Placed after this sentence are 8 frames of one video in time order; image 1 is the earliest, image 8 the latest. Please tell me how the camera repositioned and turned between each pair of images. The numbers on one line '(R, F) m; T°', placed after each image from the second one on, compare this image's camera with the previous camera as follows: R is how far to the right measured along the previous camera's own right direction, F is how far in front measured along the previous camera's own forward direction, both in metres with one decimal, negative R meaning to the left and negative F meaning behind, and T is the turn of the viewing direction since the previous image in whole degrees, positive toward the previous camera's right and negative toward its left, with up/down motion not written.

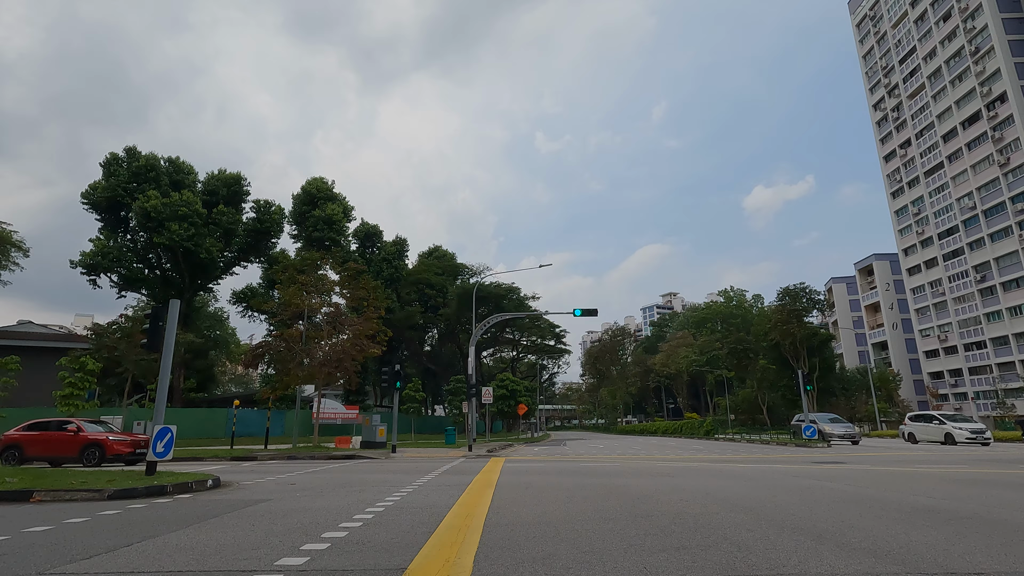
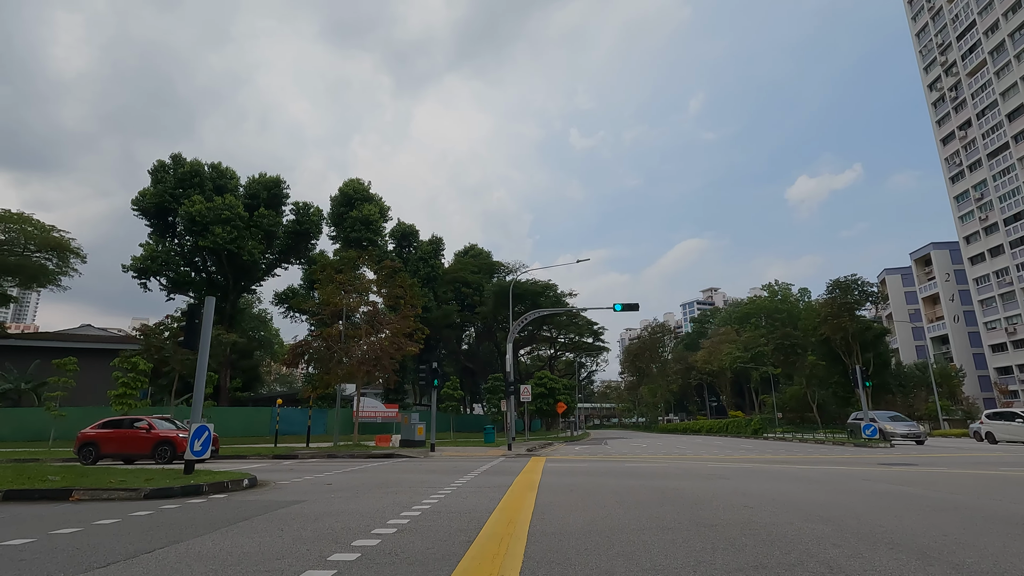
(0.0, +0.4) m; -4°
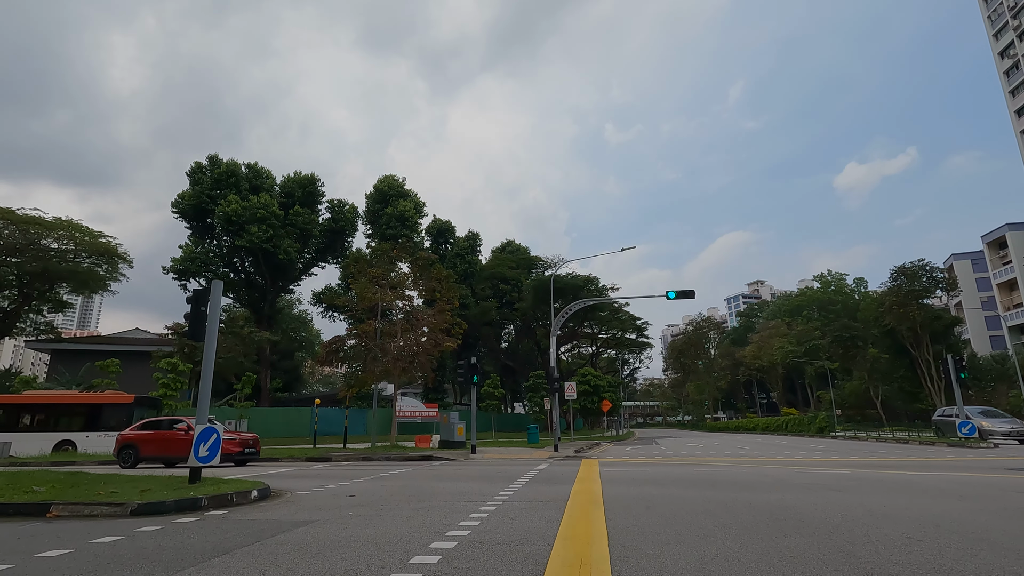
(-0.2, +1.5) m; -4°
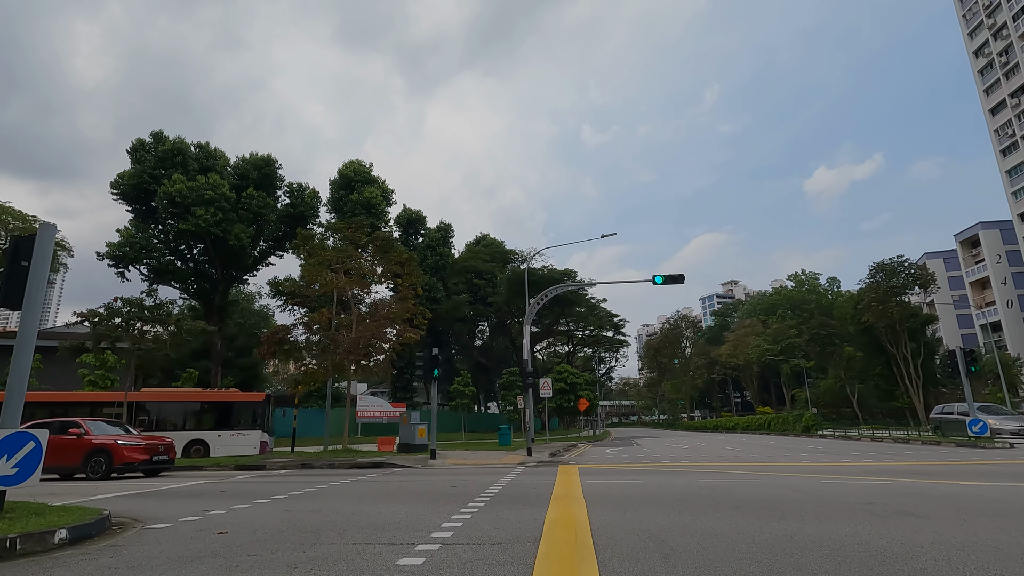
(+0.2, +2.3) m; +2°
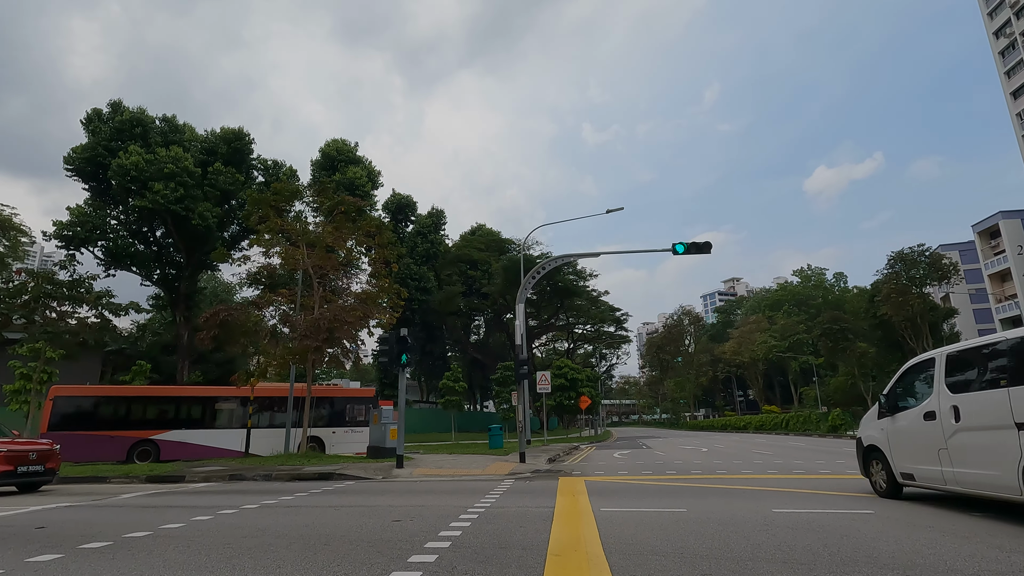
(+0.2, +3.1) m; 0°
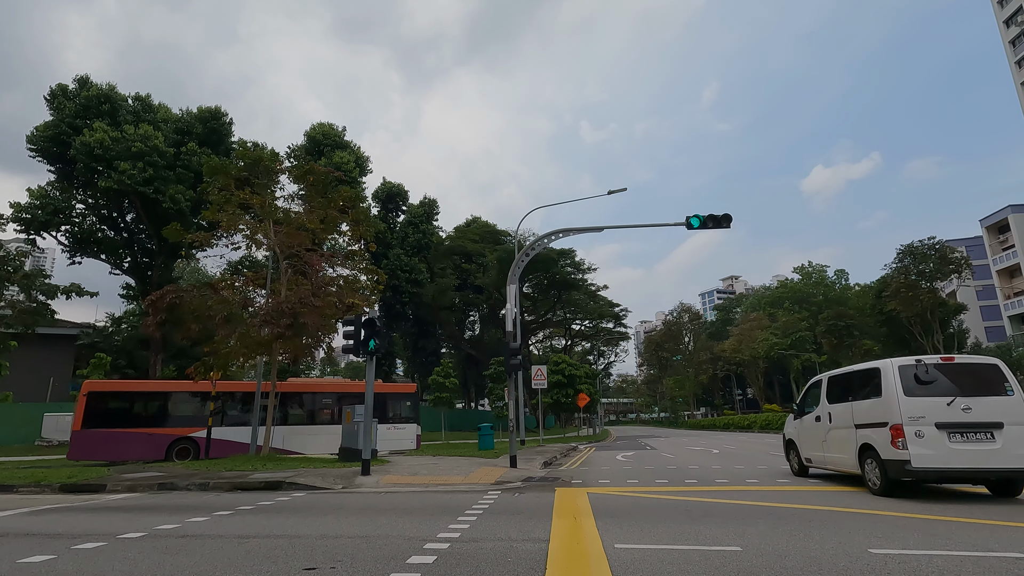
(+0.2, +1.9) m; 0°
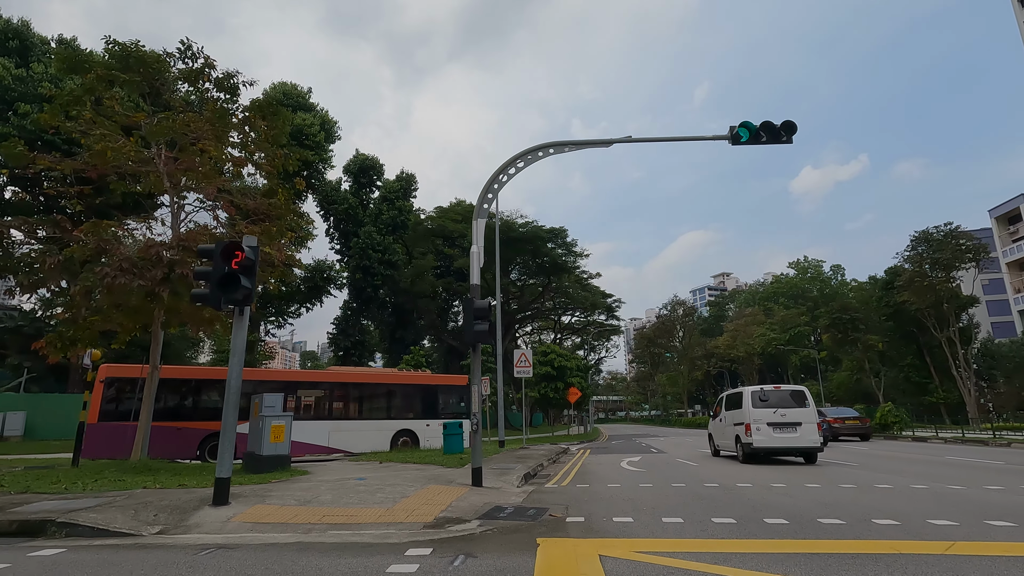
(+0.3, +3.9) m; +1°
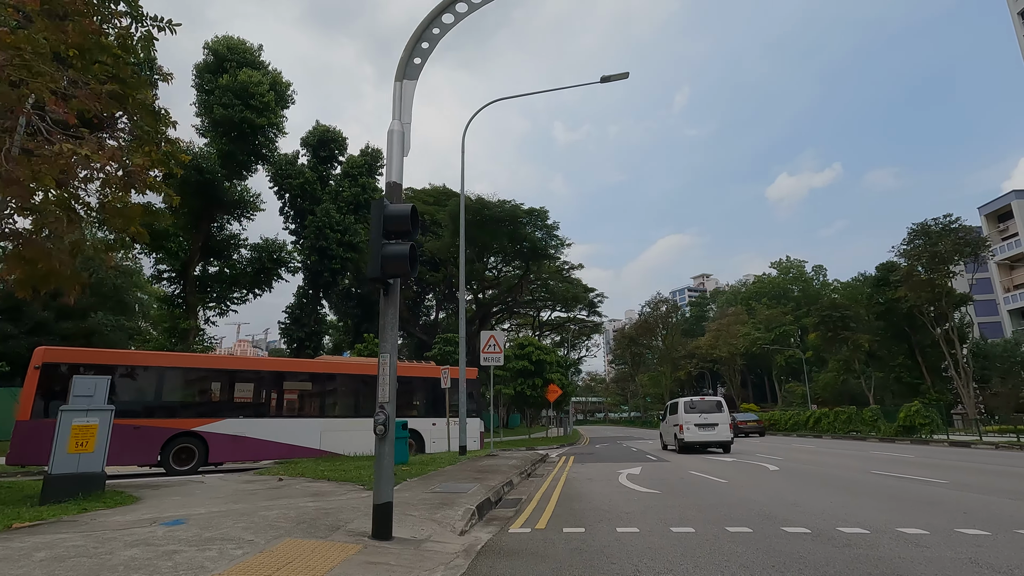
(+0.3, +3.5) m; +2°
